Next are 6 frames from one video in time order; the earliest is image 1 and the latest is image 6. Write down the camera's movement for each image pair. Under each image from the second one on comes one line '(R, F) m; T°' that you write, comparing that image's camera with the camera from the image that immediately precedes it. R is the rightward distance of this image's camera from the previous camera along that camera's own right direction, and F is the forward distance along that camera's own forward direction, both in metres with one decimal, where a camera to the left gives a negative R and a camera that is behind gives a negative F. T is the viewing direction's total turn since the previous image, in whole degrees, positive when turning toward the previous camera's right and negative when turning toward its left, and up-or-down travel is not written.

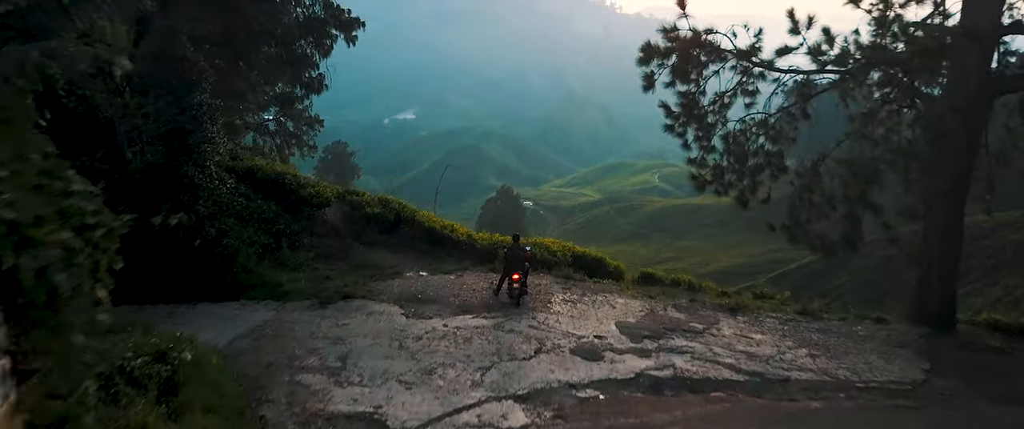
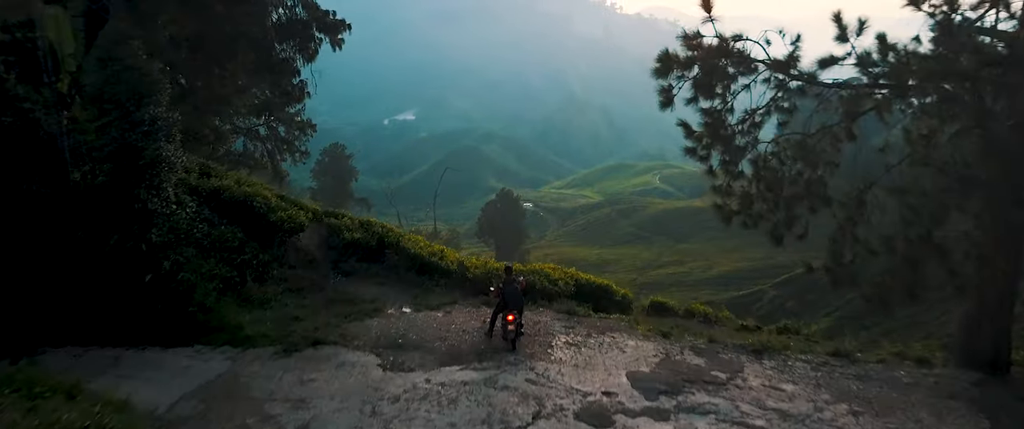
(+0.1, +1.3) m; 0°
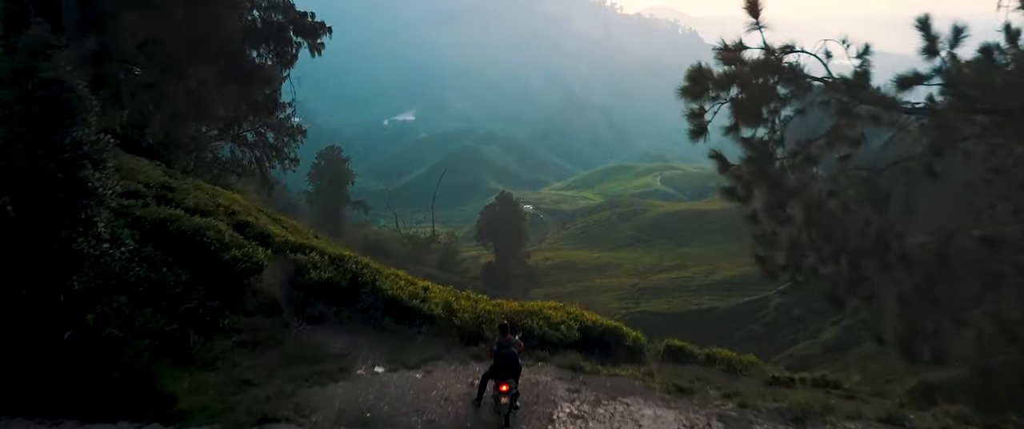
(+0.1, +1.6) m; 0°
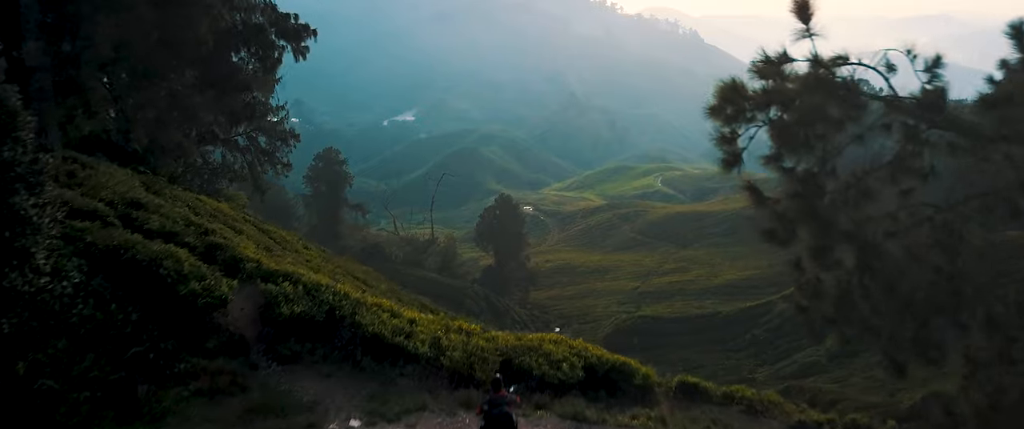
(+0.1, +1.1) m; 0°
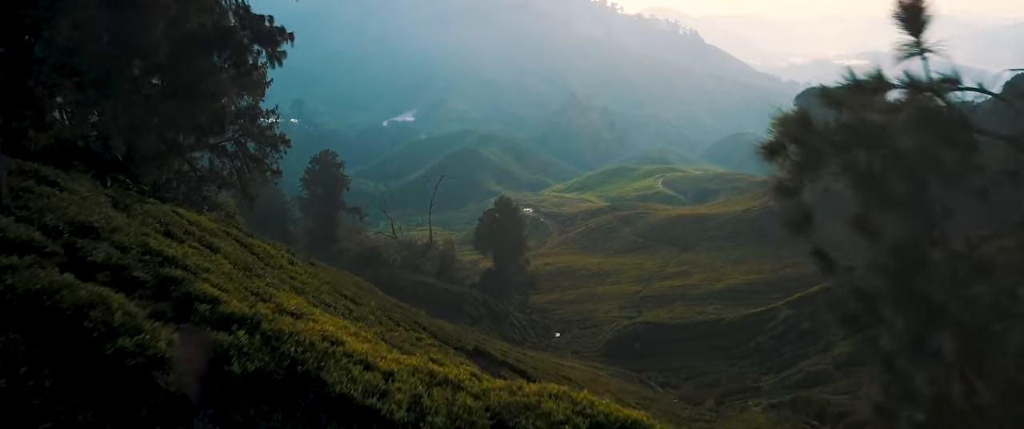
(+0.1, +1.4) m; 0°
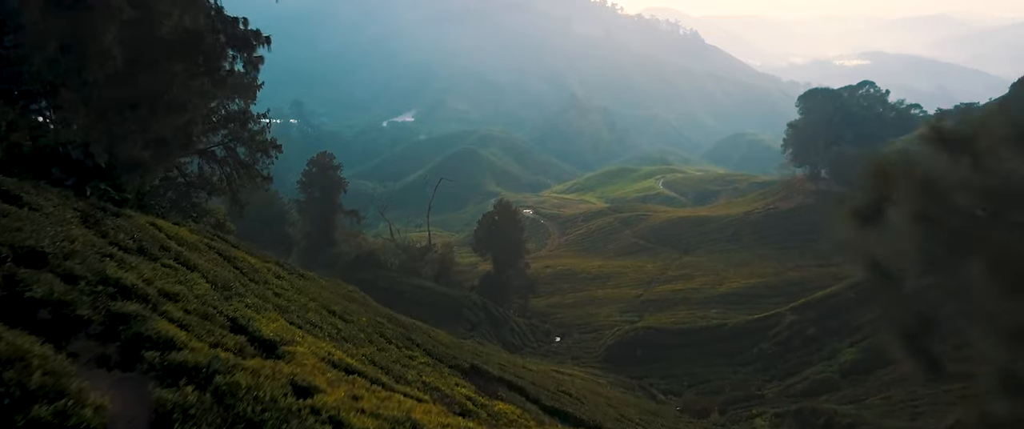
(+0.1, +1.1) m; 0°
